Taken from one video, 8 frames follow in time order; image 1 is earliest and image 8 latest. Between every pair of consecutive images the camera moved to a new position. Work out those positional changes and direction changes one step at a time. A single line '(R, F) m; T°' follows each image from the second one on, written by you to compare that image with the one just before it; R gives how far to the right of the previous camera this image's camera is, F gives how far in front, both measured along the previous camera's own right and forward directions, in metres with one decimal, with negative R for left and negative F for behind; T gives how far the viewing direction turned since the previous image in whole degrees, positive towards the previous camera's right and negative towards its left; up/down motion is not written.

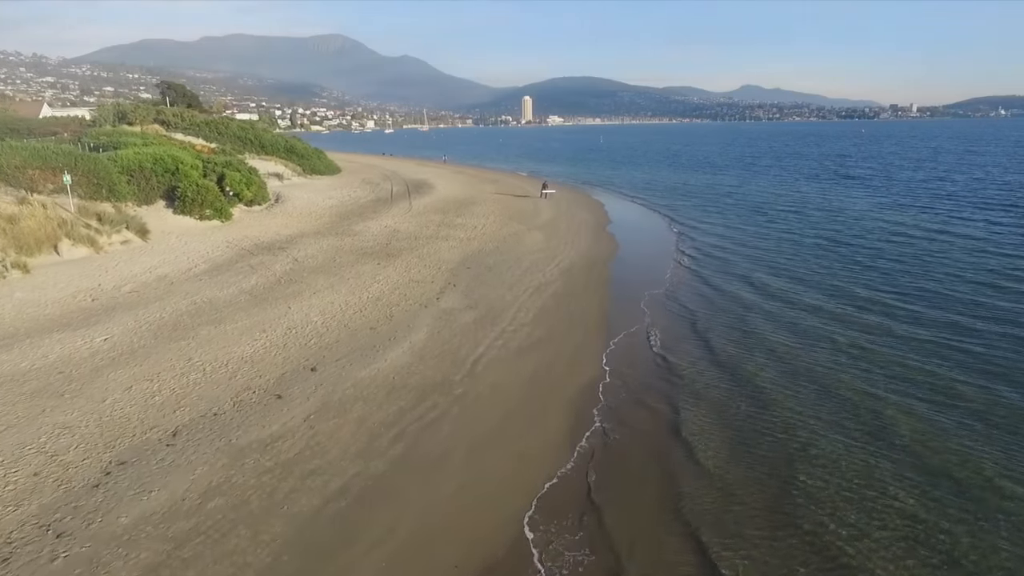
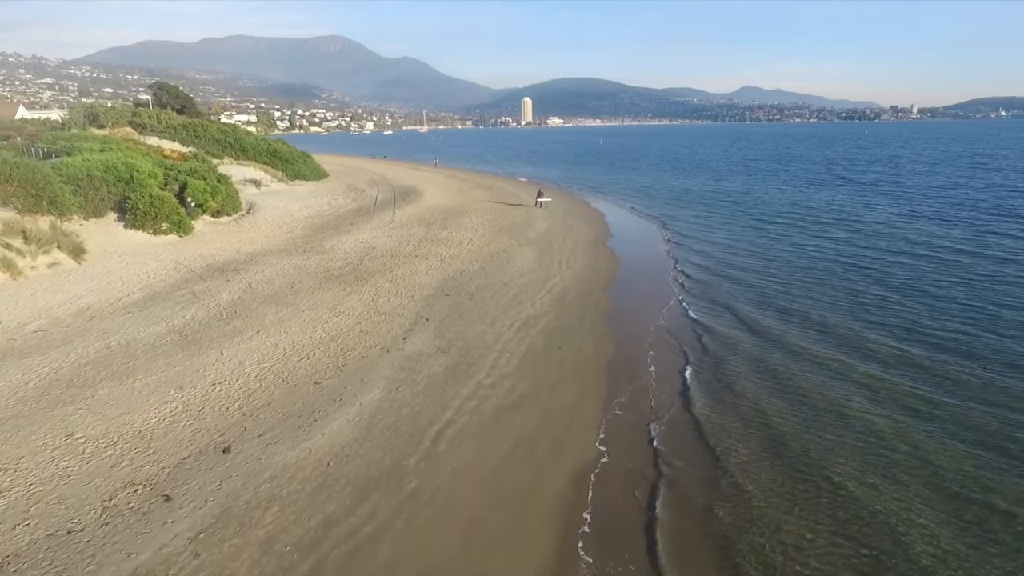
(+0.3, +2.4) m; 0°
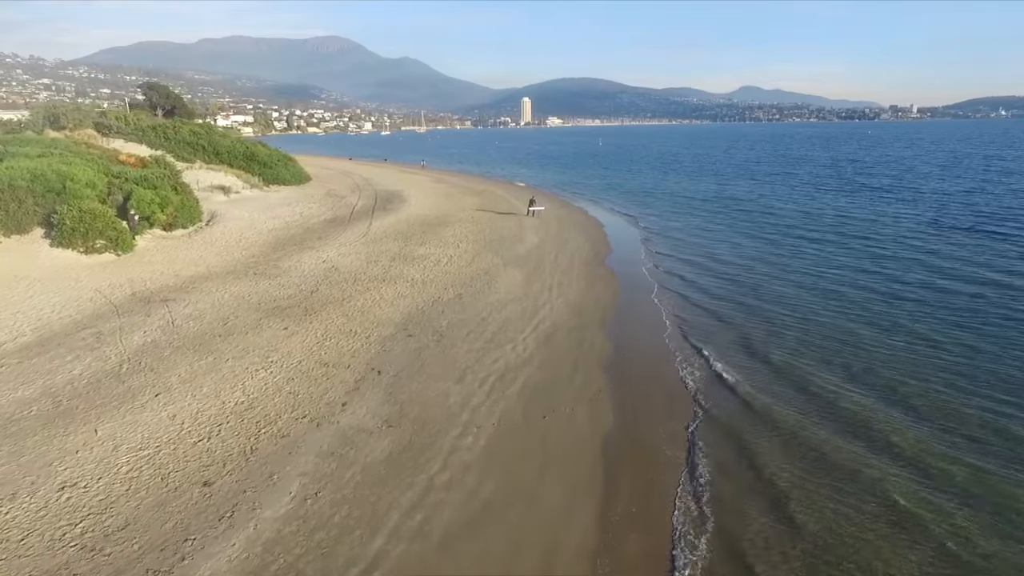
(+0.3, +2.8) m; 0°
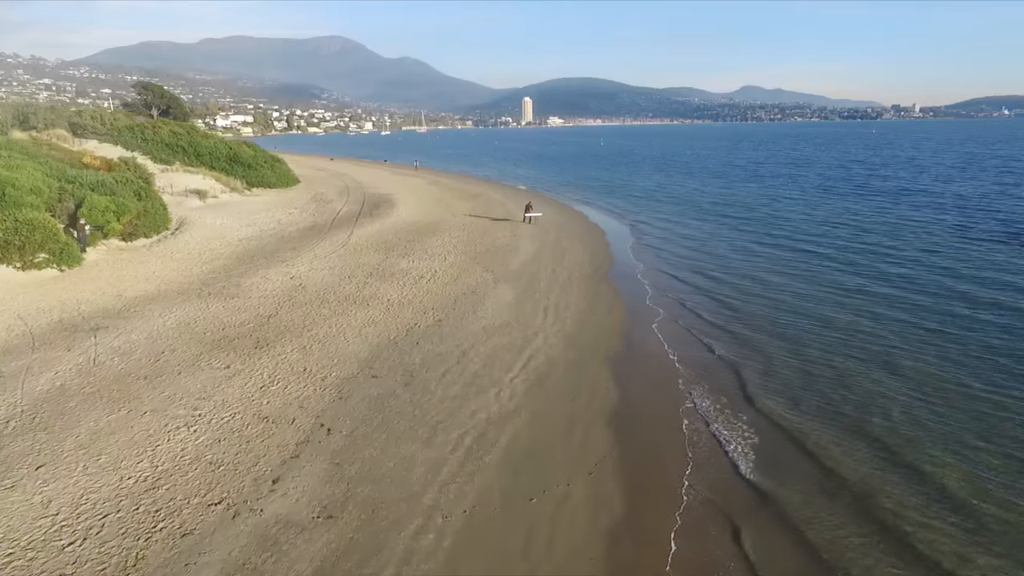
(+0.2, +2.2) m; 0°
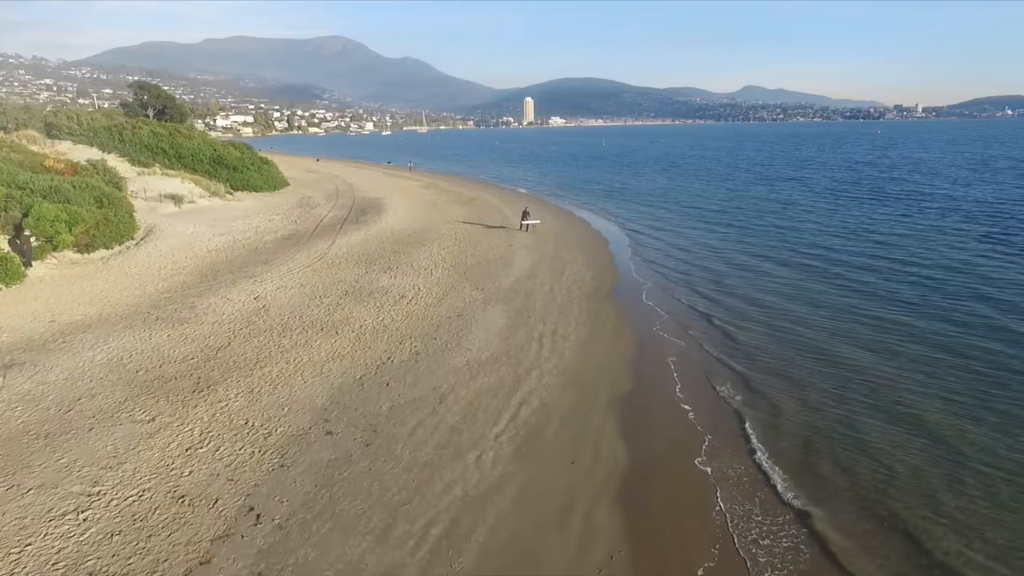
(+0.2, +2.0) m; 0°
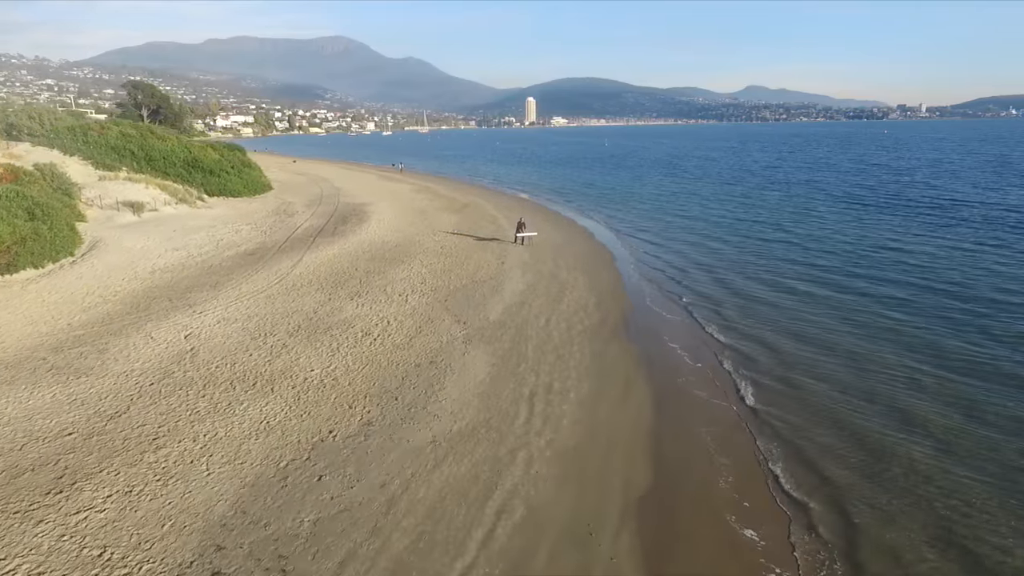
(+0.2, +2.8) m; 0°
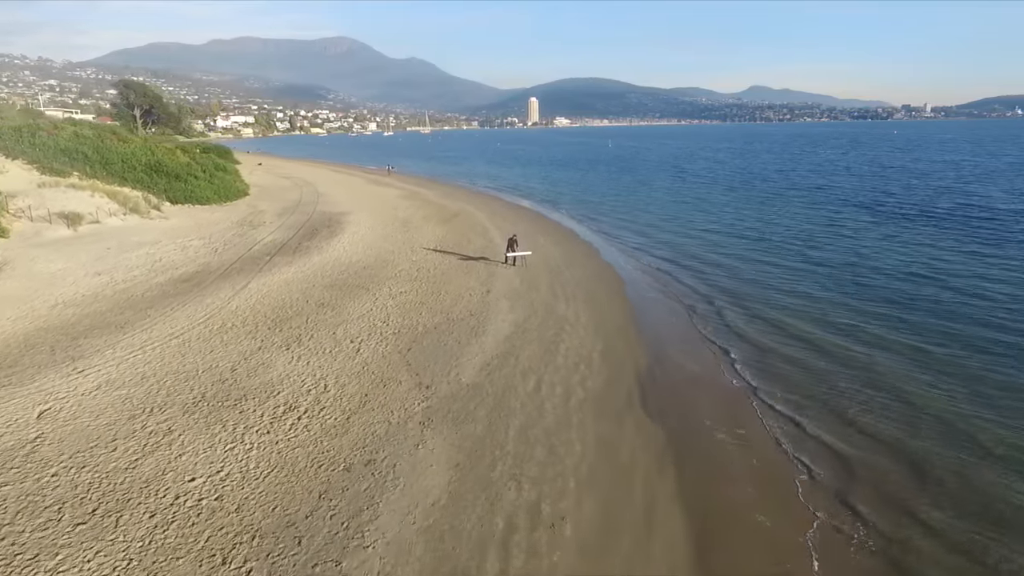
(+0.3, +3.5) m; 0°
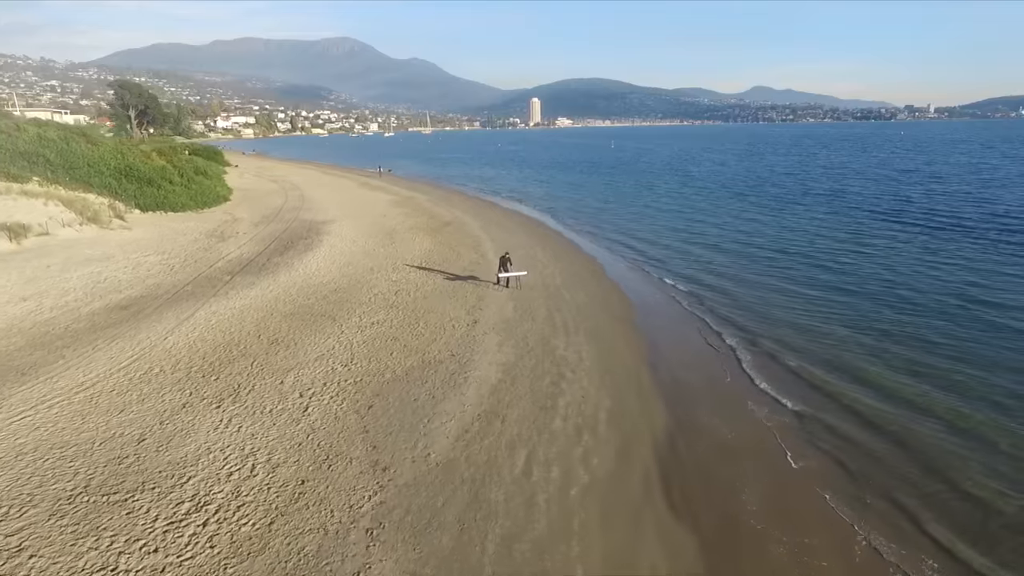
(+0.2, +2.4) m; 0°
